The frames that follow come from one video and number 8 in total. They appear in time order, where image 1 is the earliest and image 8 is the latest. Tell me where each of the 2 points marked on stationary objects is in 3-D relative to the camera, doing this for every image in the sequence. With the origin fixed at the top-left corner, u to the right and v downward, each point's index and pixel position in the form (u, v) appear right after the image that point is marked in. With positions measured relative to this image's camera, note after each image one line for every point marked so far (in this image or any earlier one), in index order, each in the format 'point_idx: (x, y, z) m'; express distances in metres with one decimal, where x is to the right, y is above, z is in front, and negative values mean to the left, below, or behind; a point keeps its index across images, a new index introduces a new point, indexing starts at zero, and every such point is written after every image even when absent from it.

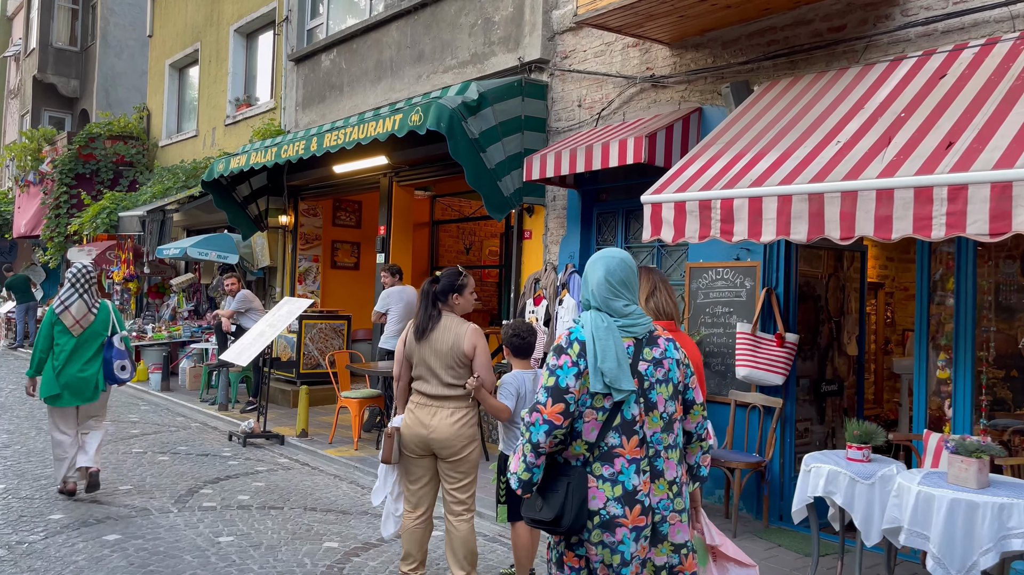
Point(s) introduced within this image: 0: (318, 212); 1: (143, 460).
0: (-3.0, +1.2, +12.5) m
1: (-3.4, -1.6, +7.5) m
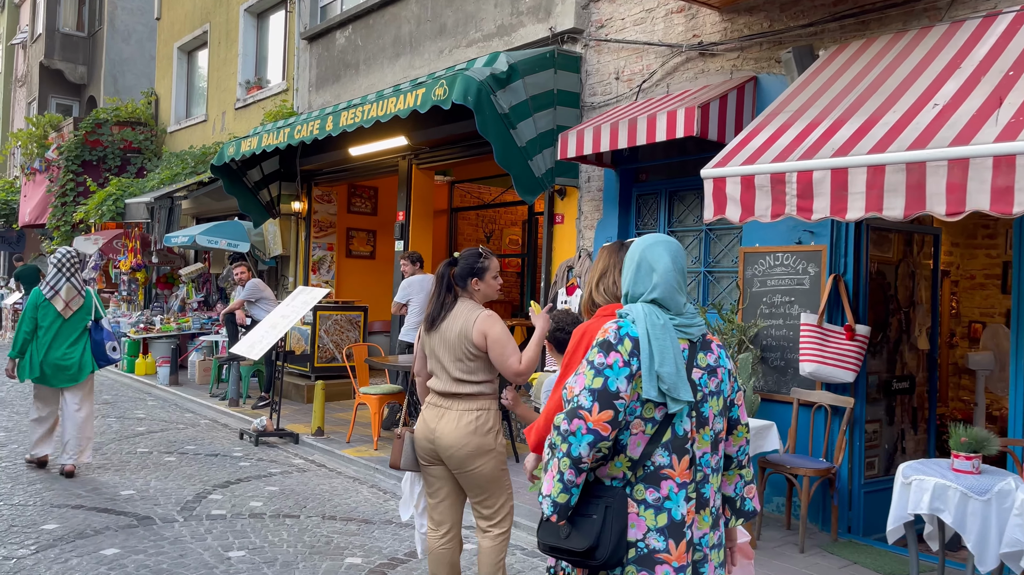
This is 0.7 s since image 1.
0: (-2.7, +1.3, +12.0) m
1: (-3.1, -1.5, +7.0) m
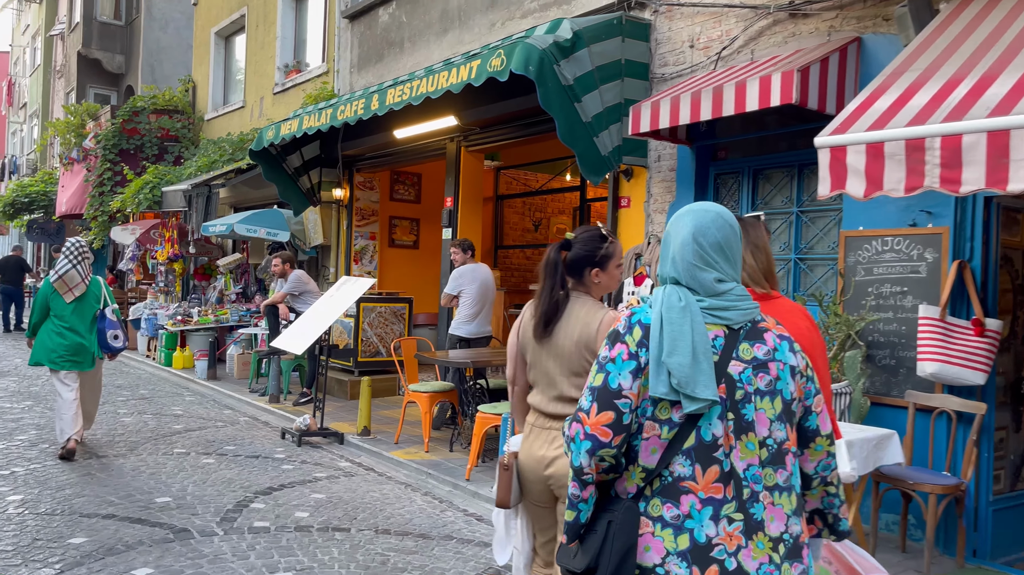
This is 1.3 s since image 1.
0: (-1.9, +1.5, +11.4) m
1: (-2.6, -1.4, +6.5) m
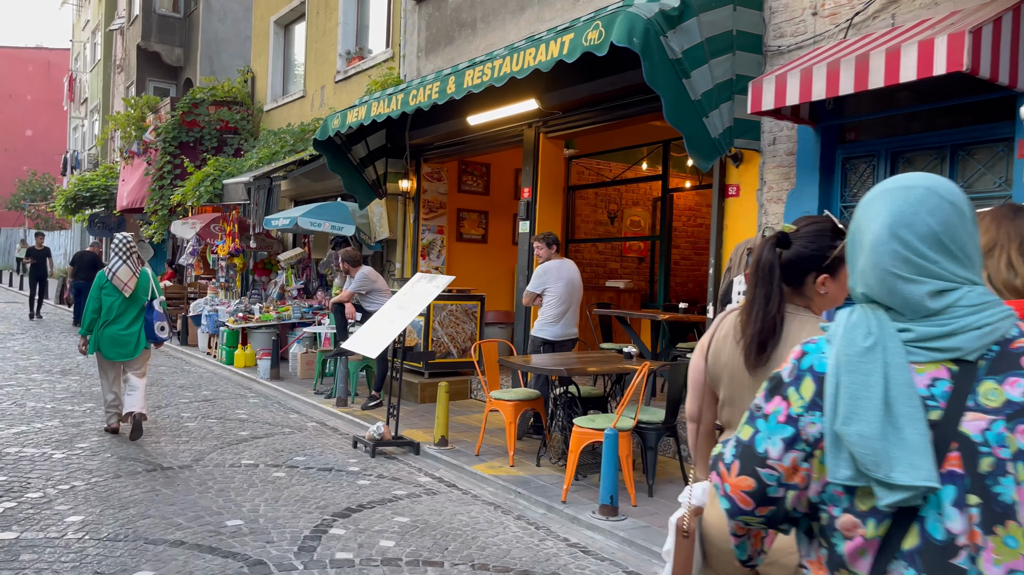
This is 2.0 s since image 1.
0: (-0.9, +1.5, +10.9) m
1: (-1.9, -1.4, +6.0) m
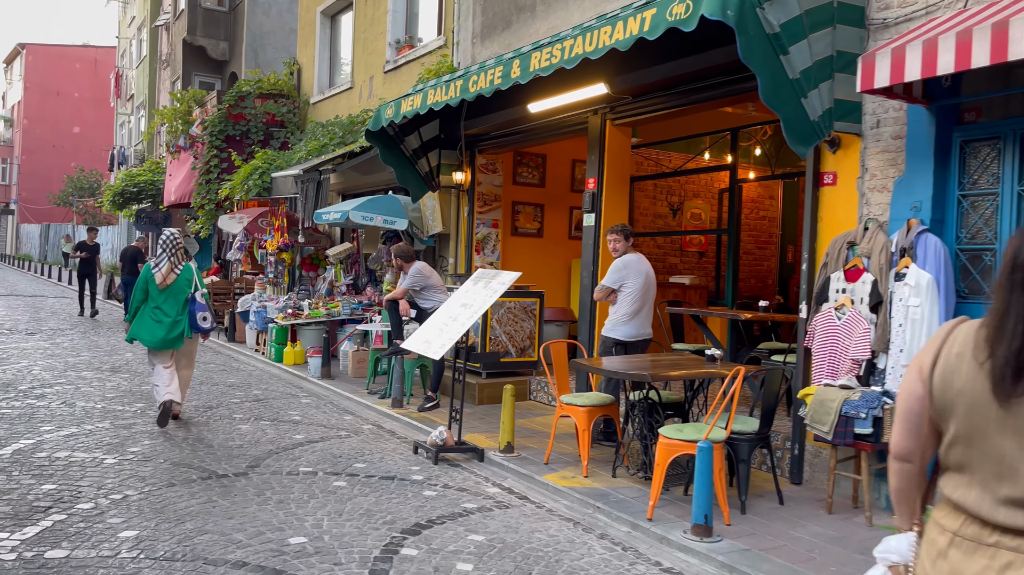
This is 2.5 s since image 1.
0: (-0.2, +1.6, +10.4) m
1: (-1.4, -1.4, +5.6) m
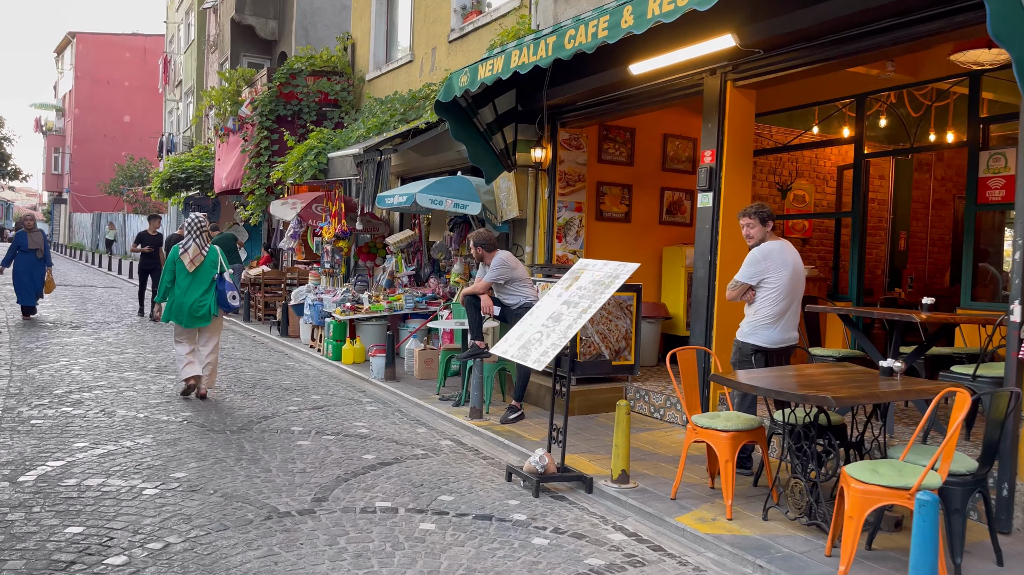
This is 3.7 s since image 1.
0: (+0.8, +1.7, +9.2) m
1: (-0.7, -1.4, +4.5) m
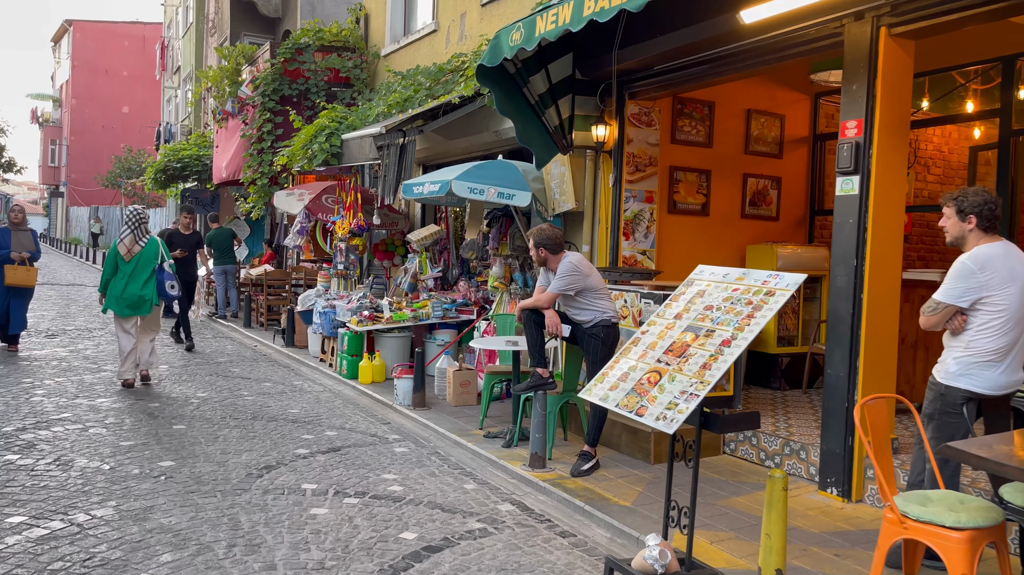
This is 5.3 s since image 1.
0: (+1.3, +1.6, +7.6) m
1: (-0.1, -1.5, +2.9) m
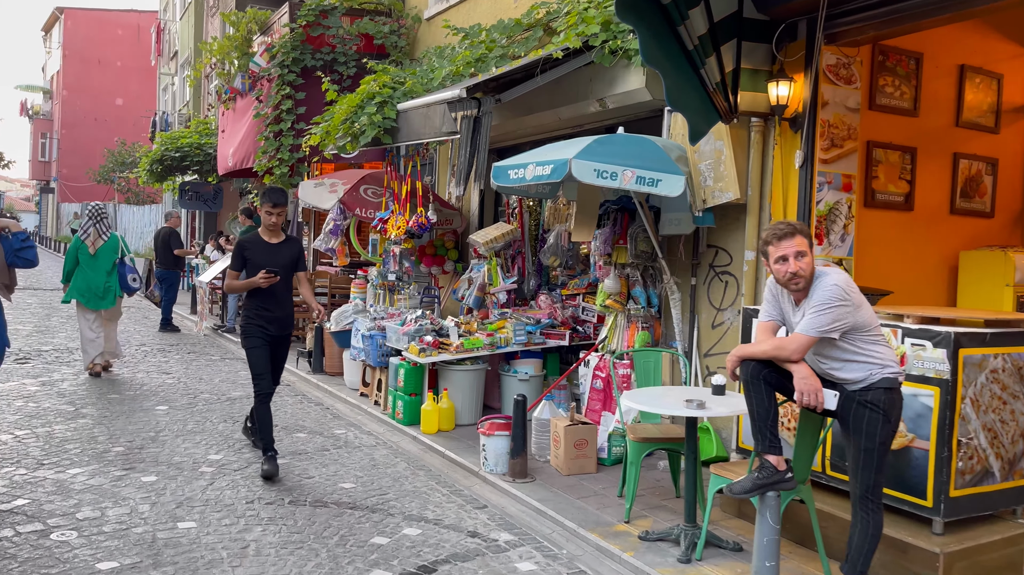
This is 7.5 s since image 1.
0: (+2.3, +1.4, +5.4) m
1: (+0.8, -1.6, +0.7) m
